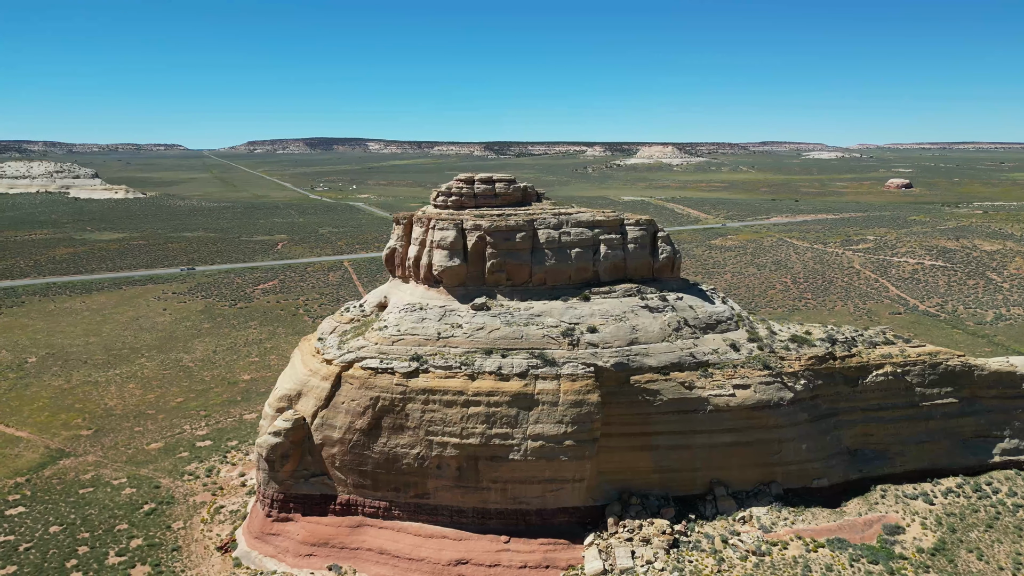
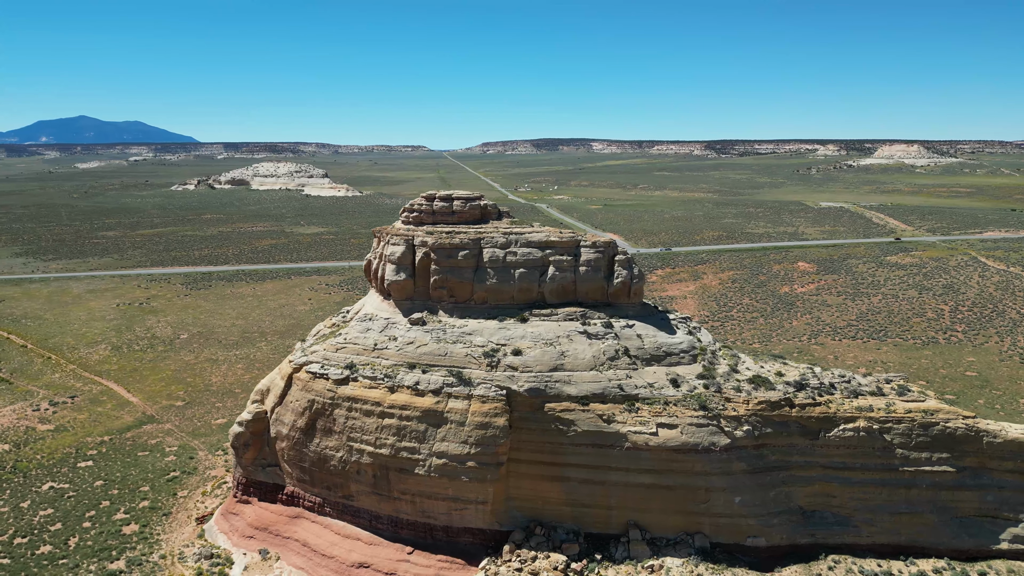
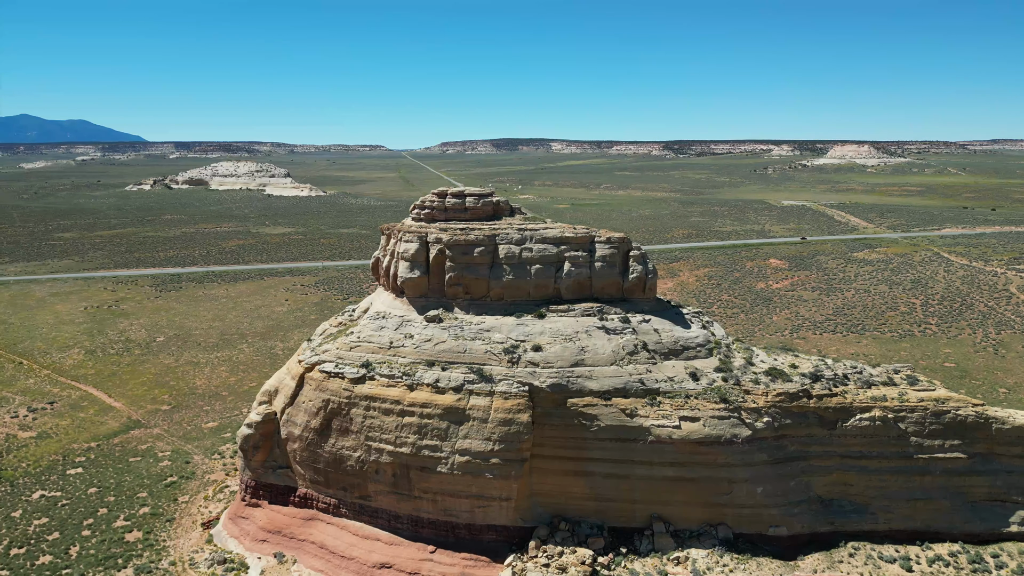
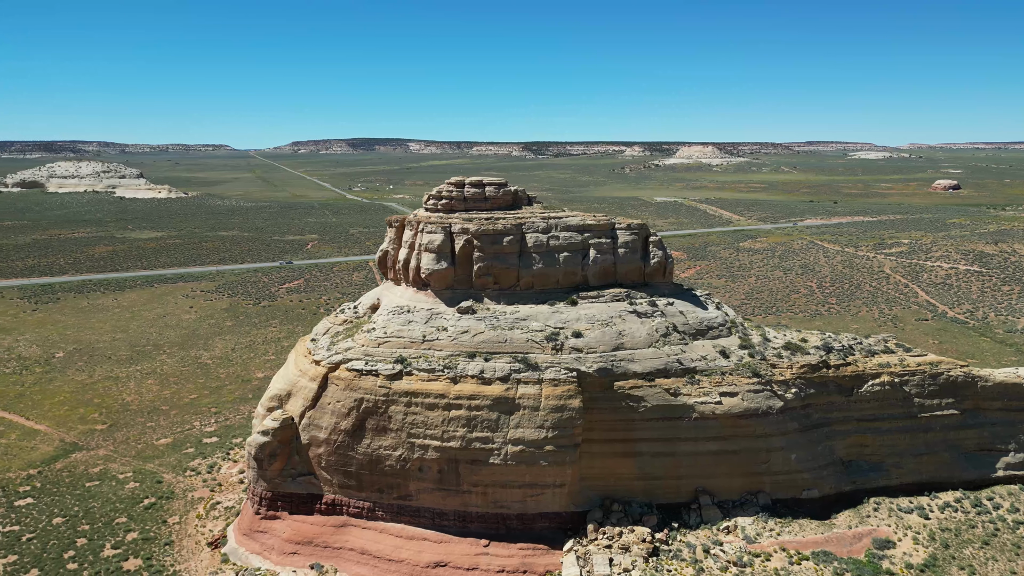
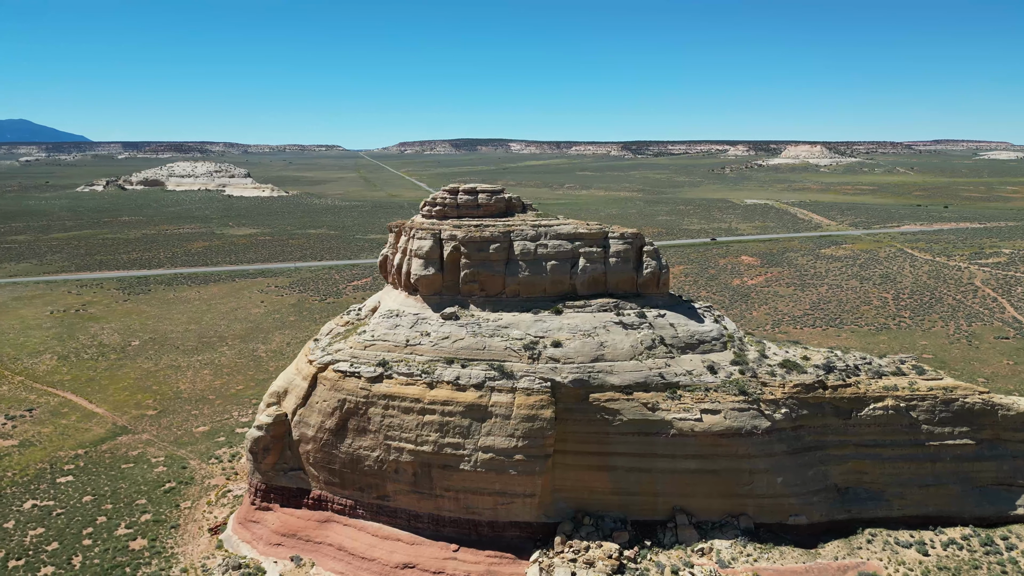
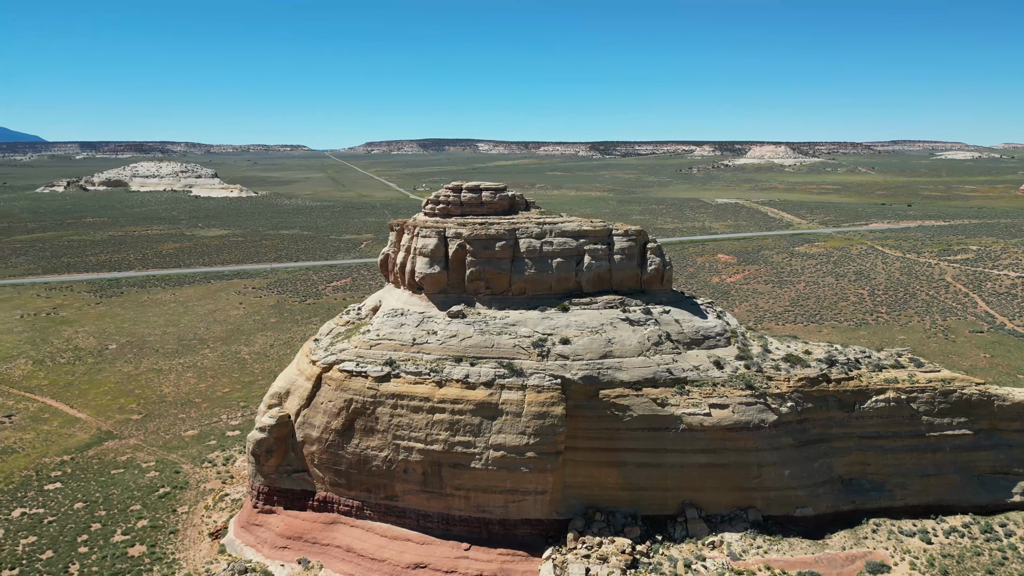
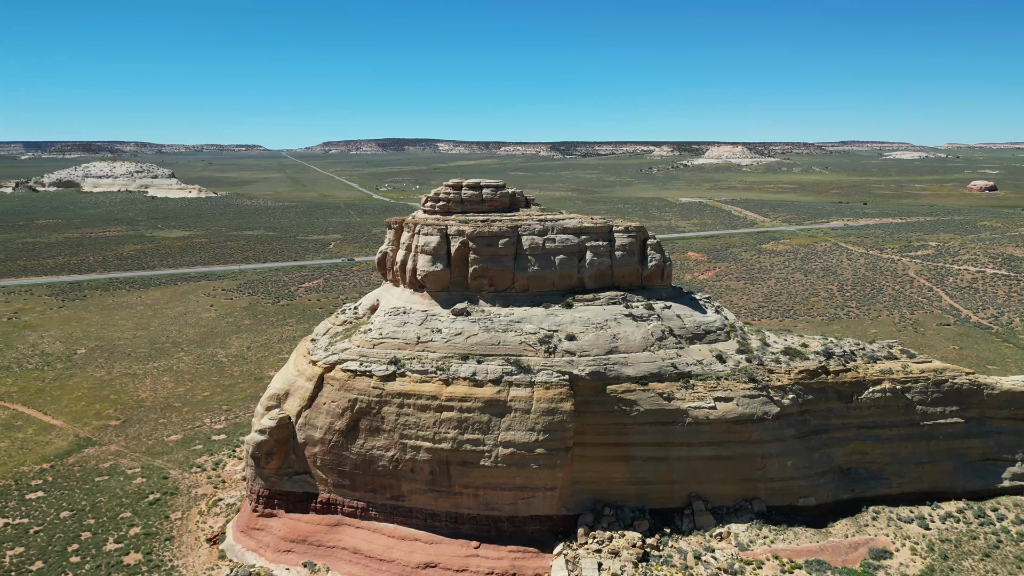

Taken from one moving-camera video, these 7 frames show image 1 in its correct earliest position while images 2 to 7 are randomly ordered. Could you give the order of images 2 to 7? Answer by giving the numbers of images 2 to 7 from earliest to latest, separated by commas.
4, 7, 6, 5, 3, 2
